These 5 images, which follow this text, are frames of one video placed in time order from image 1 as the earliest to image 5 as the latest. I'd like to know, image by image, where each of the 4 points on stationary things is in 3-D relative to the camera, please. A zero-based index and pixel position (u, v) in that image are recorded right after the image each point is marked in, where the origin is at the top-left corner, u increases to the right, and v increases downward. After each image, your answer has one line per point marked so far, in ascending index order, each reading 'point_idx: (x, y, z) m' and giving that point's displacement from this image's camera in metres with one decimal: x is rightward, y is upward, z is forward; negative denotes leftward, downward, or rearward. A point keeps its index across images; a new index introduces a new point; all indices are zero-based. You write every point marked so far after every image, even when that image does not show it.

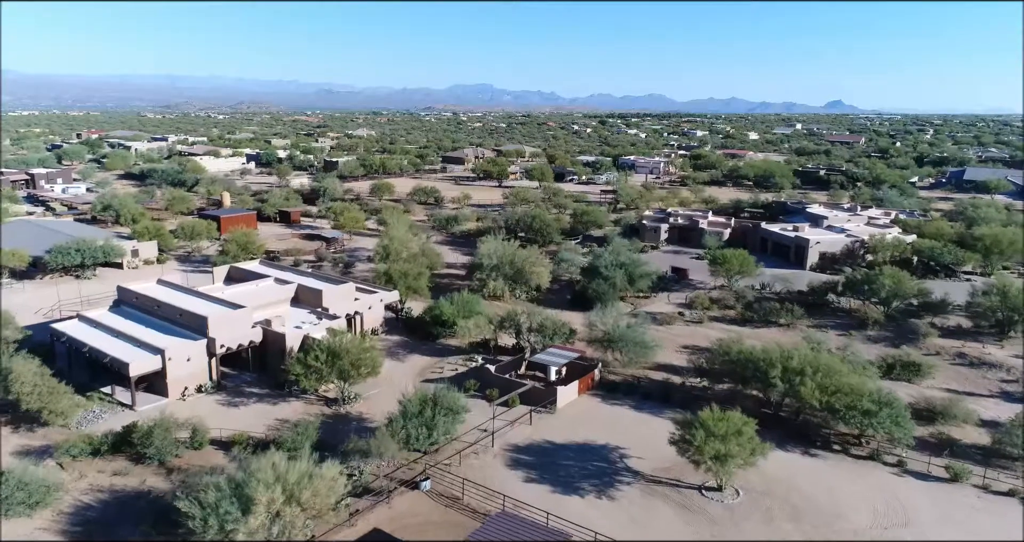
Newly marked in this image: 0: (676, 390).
0: (+4.2, -3.1, +18.8) m
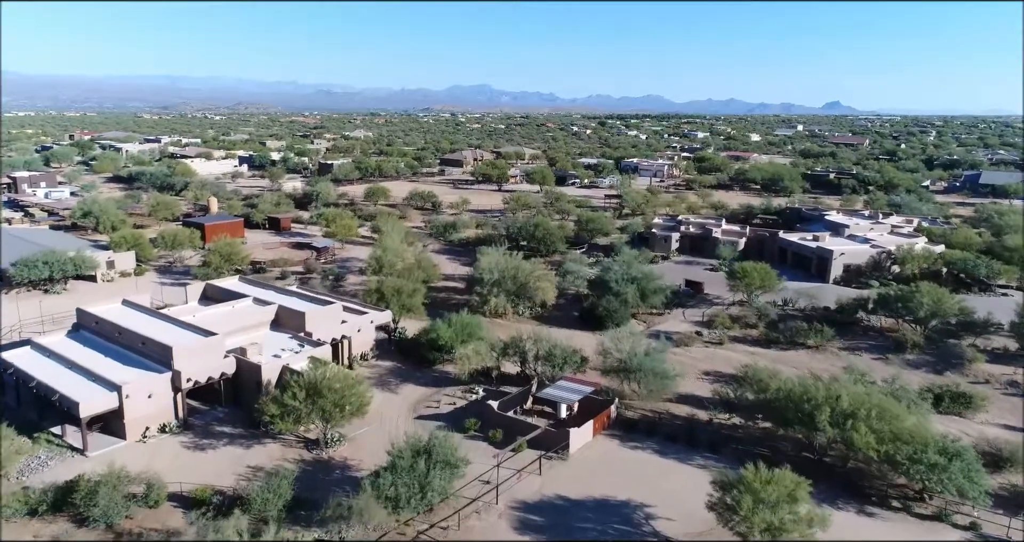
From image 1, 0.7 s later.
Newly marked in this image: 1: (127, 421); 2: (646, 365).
0: (+4.3, -3.6, +16.6) m
1: (-8.2, -3.2, +15.9) m
2: (+3.3, -2.3, +18.1) m
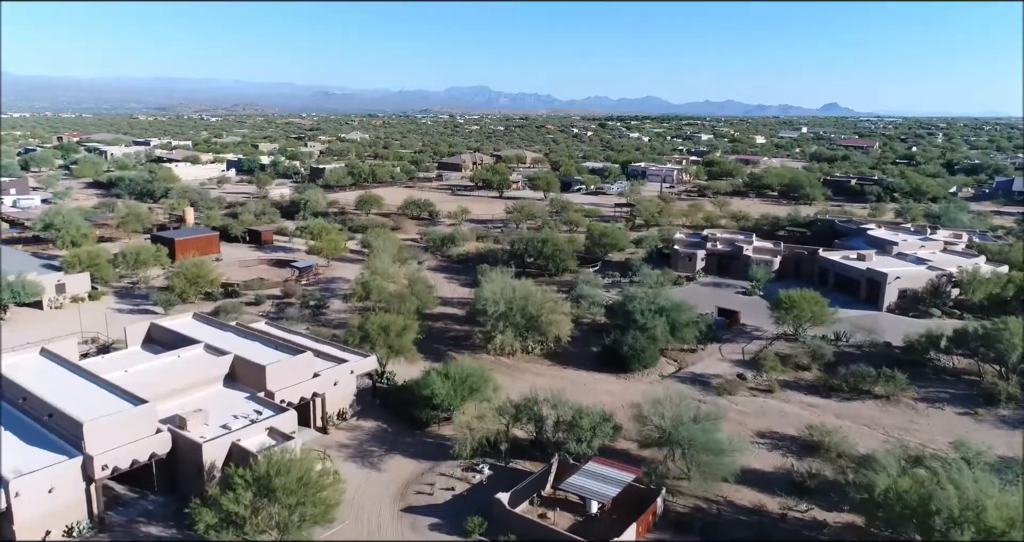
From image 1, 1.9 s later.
0: (+4.6, -4.5, +12.7) m
1: (-8.0, -4.1, +11.9) m
2: (+3.6, -3.2, +14.2) m
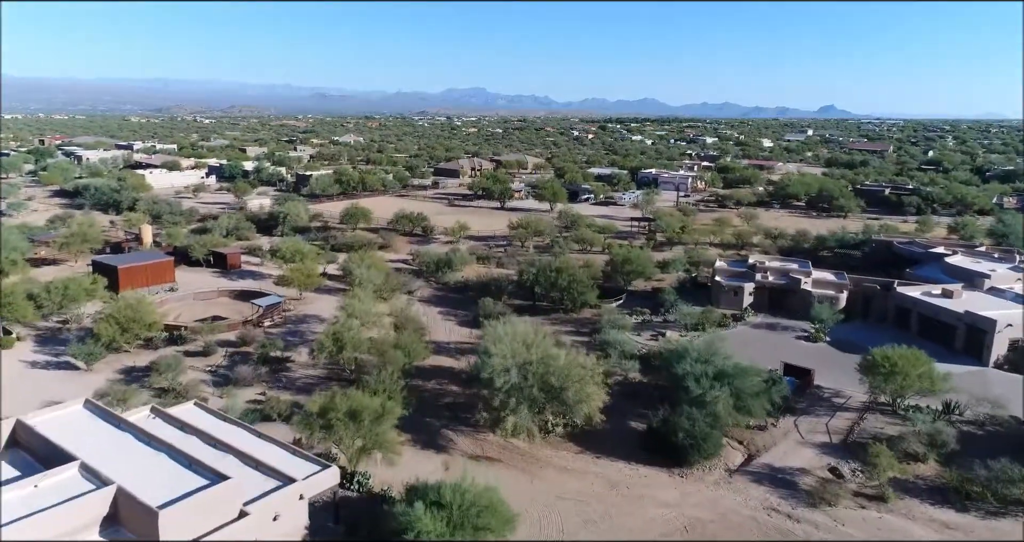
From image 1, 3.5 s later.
0: (+4.9, -5.8, +7.2) m
1: (-7.6, -5.4, +6.4) m
2: (+3.9, -4.5, +8.8) m
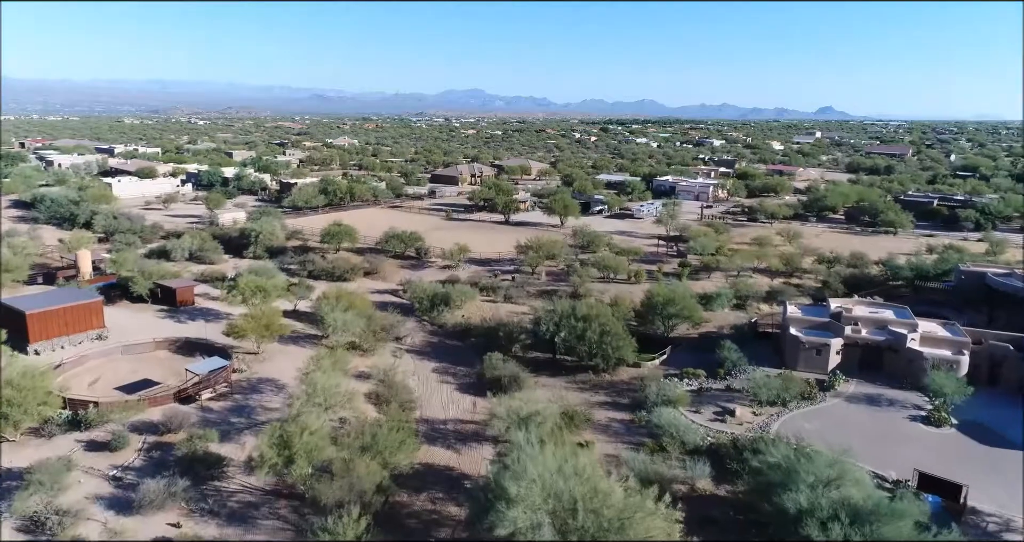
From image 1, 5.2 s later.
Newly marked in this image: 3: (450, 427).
0: (+5.4, -7.1, +1.2) m
1: (-7.1, -6.8, +0.3) m
2: (+4.4, -5.8, +2.7) m
3: (-1.5, -3.8, +18.2) m
